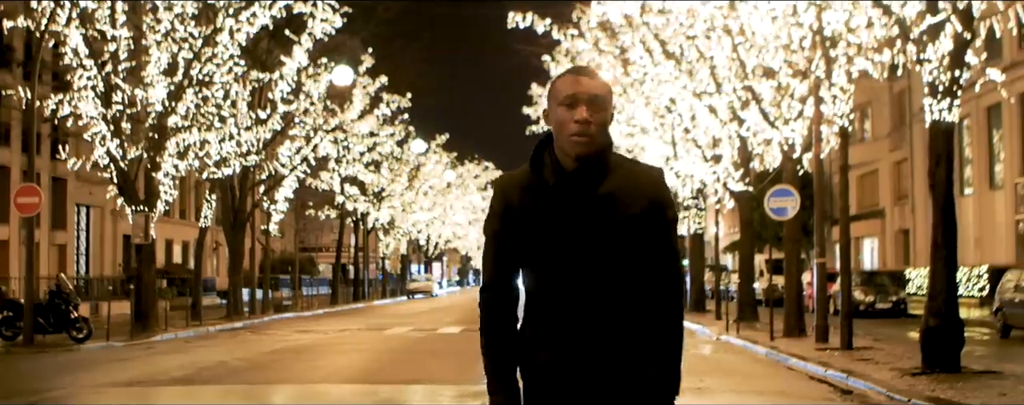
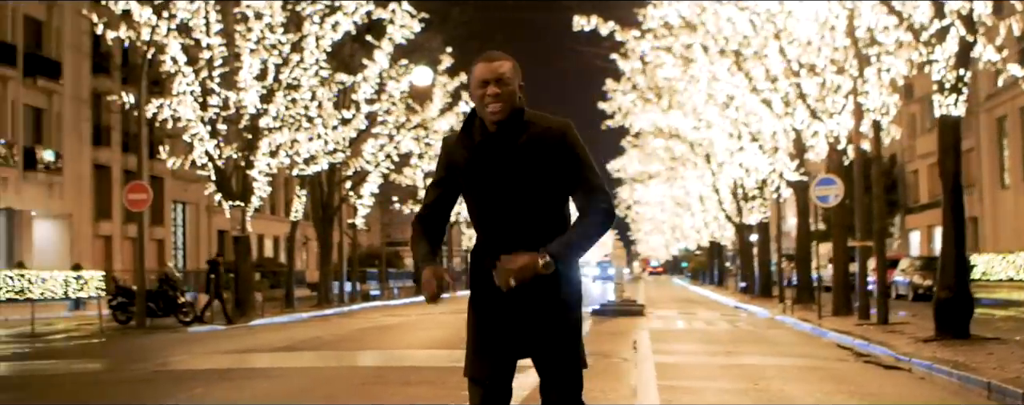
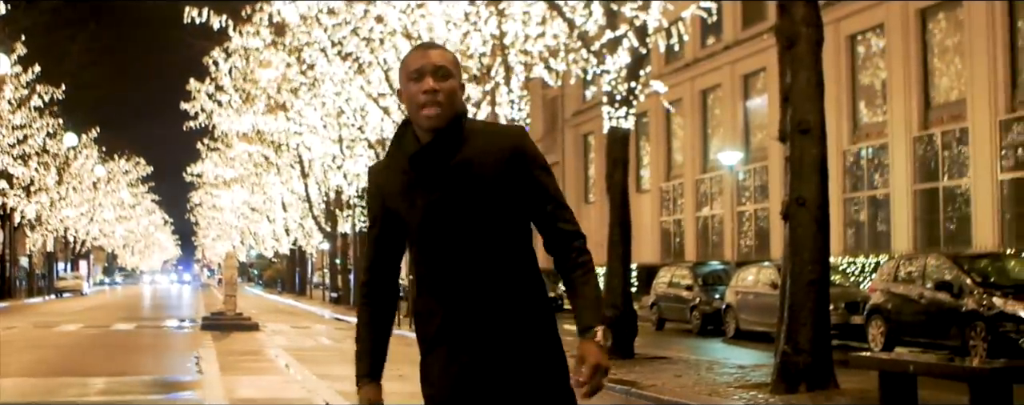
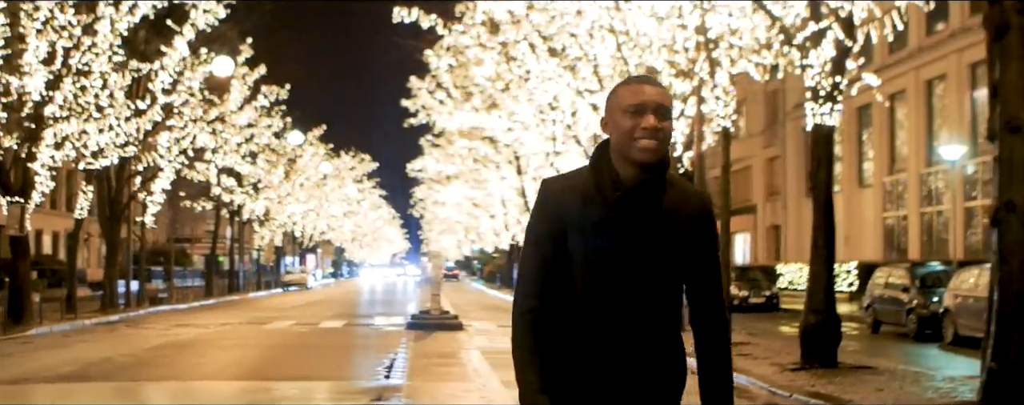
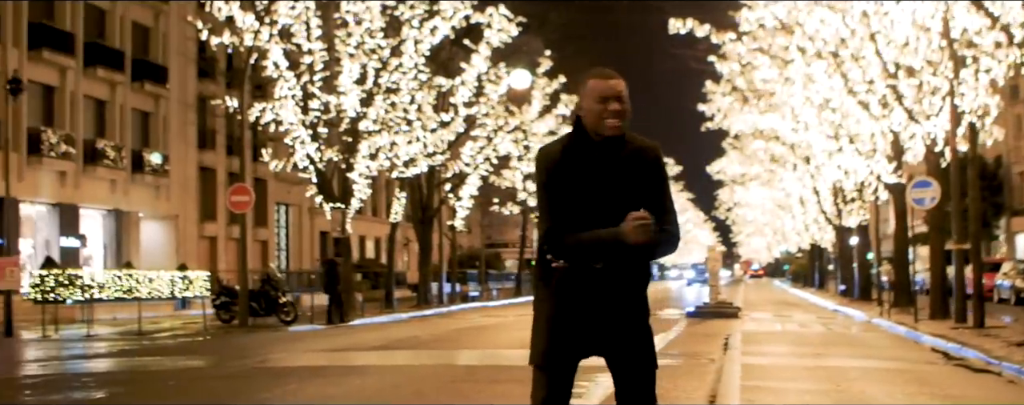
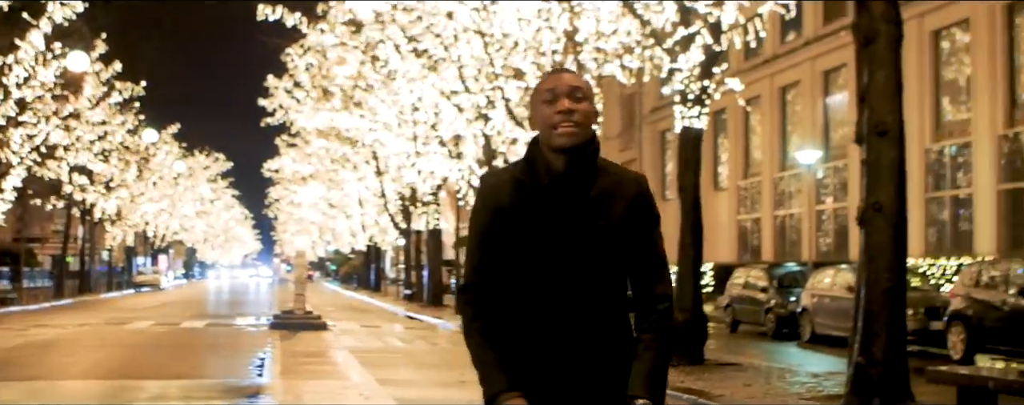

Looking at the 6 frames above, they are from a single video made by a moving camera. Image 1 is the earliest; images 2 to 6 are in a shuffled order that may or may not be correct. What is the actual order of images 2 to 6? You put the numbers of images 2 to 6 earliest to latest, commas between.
4, 6, 3, 2, 5
